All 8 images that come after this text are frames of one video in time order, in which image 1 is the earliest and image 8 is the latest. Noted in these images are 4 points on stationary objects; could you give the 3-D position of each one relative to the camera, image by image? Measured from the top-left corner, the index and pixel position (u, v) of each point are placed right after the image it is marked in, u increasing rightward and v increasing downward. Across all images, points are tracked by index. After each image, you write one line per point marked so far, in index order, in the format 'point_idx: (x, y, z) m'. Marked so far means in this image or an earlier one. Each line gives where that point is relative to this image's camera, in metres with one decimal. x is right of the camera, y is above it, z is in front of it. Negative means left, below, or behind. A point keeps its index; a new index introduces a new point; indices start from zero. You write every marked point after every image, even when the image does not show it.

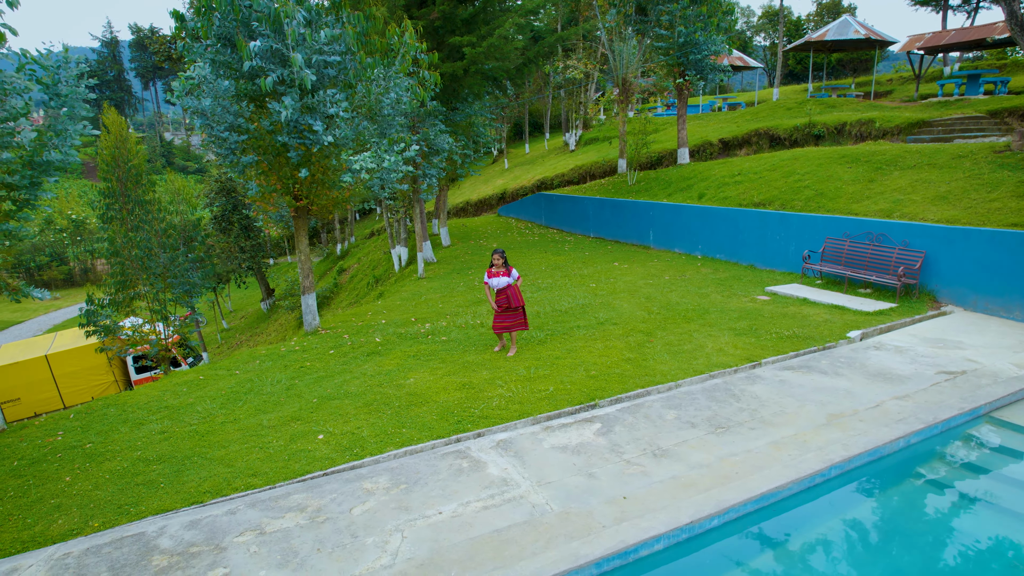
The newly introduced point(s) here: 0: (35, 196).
0: (-5.2, +1.0, +7.4) m
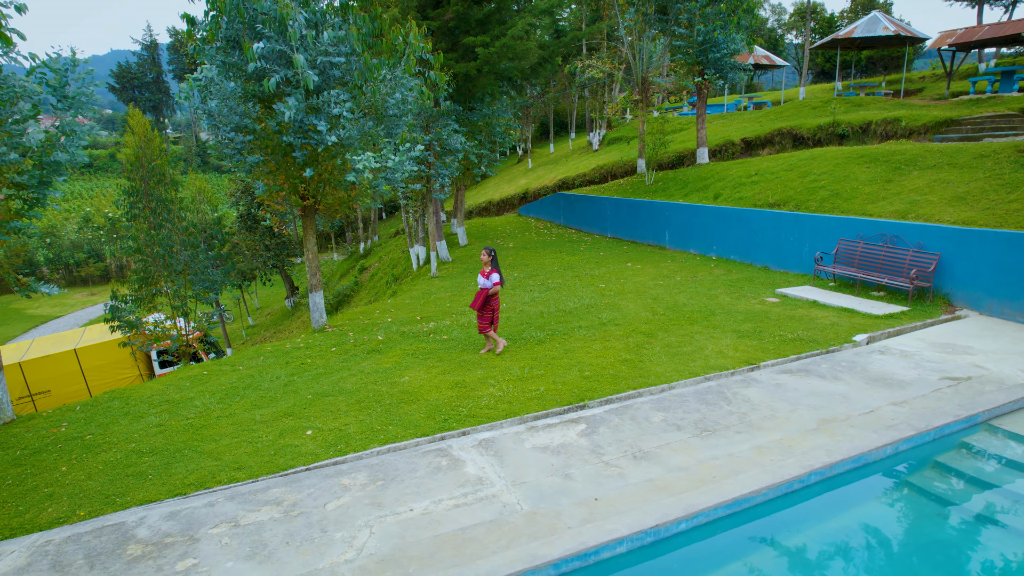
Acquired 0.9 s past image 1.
0: (-5.3, +1.0, +7.7) m
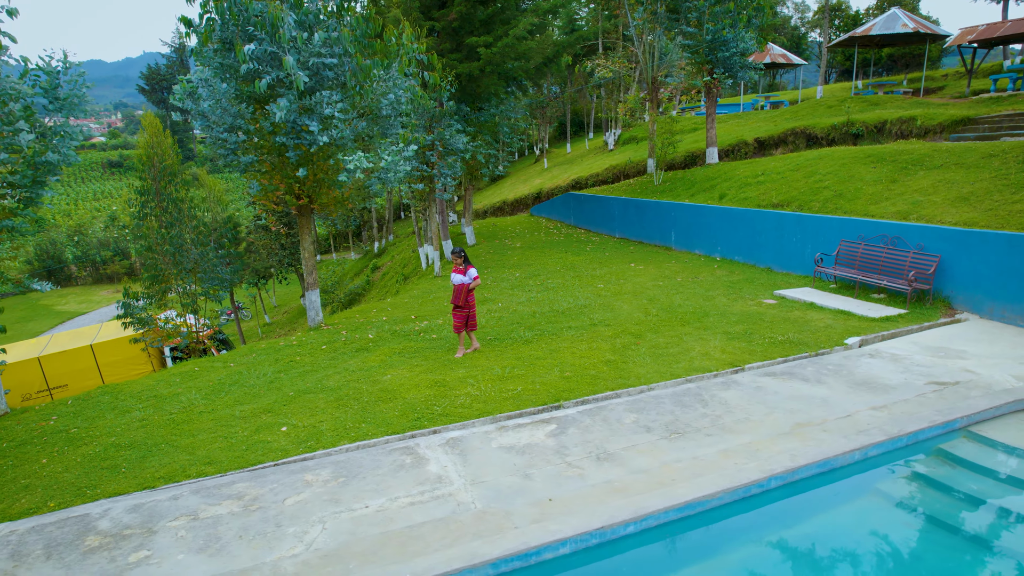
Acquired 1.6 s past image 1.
0: (-5.5, +1.1, +7.9) m
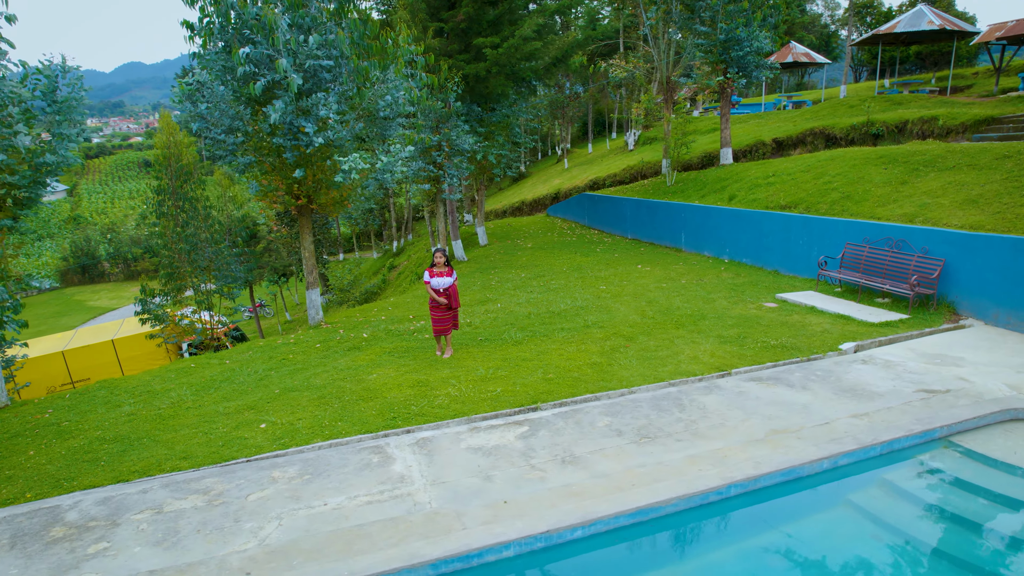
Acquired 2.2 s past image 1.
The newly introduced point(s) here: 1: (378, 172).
0: (-5.7, +1.1, +8.2) m
1: (-2.1, +1.8, +10.5) m
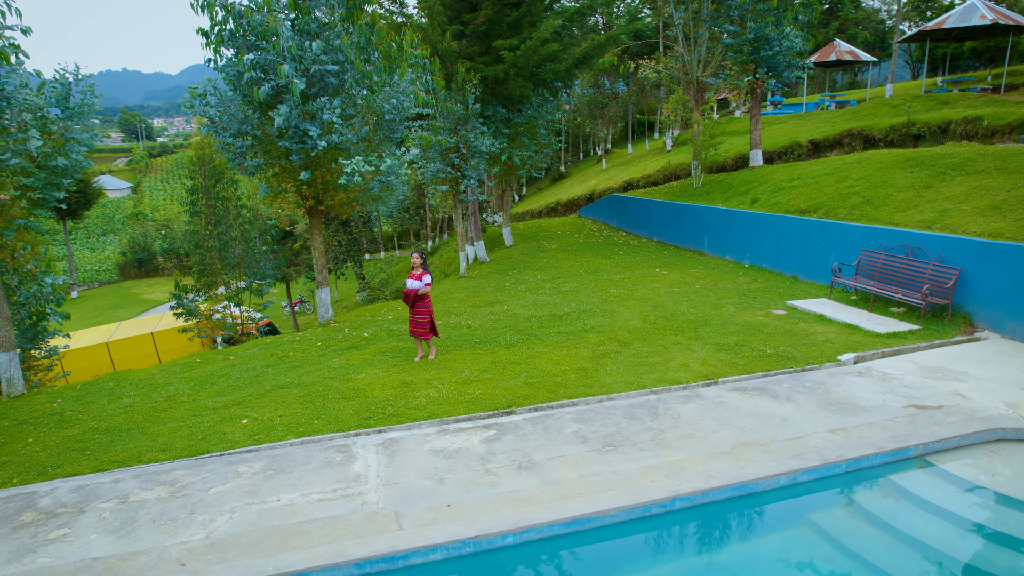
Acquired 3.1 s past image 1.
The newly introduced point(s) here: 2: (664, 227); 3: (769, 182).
0: (-5.8, +1.2, +8.6) m
1: (-2.0, +1.8, +10.7) m
2: (+4.0, +1.6, +18.1) m
3: (+5.8, +2.4, +15.3) m
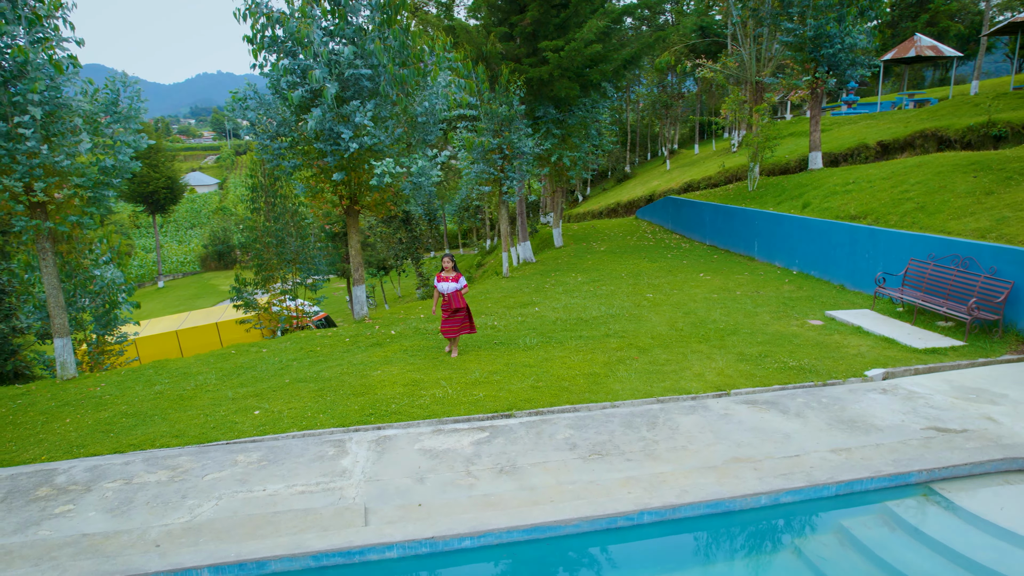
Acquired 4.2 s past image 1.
0: (-5.5, +1.3, +9.3) m
1: (-1.5, +1.8, +10.9) m
2: (+5.3, +1.5, +17.6) m
3: (+6.7, +2.2, +14.7) m
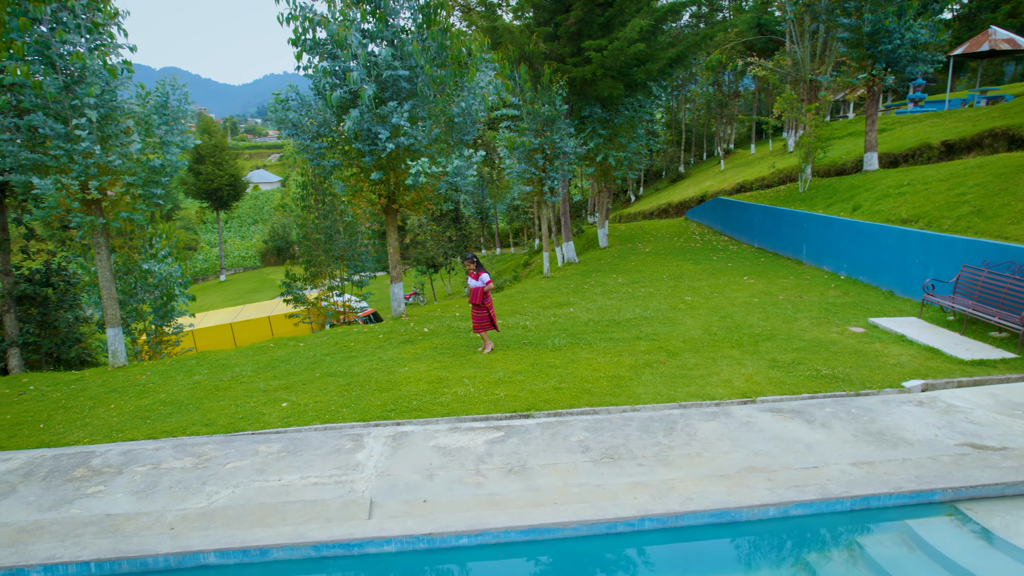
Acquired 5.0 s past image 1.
0: (-5.1, +1.4, +9.7) m
1: (-1.0, +1.8, +11.1) m
2: (+6.4, +1.4, +17.1) m
3: (+7.6, +2.1, +14.1) m
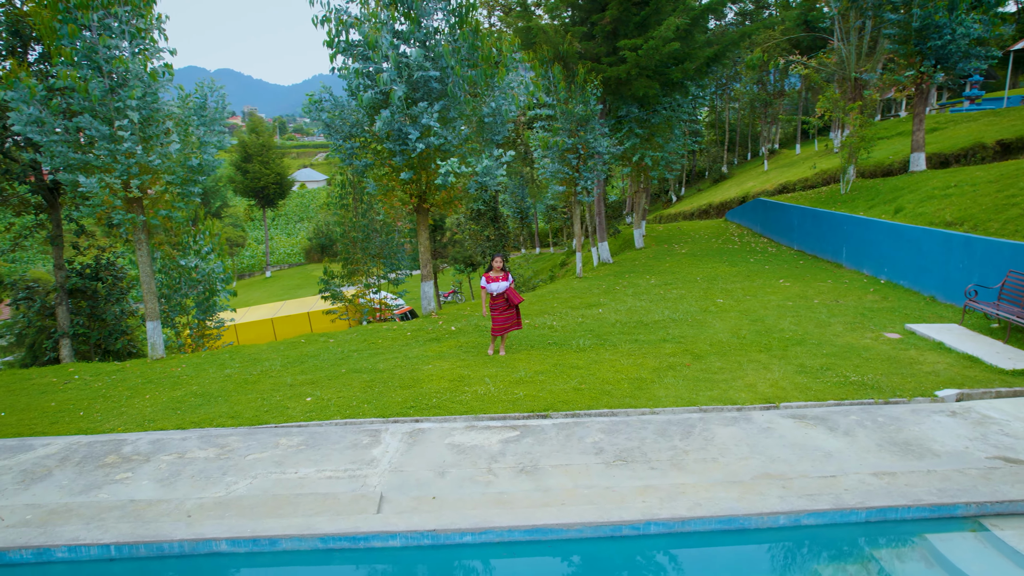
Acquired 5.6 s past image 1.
0: (-4.7, +1.4, +10.1) m
1: (-0.5, +1.9, +11.1) m
2: (+7.2, +1.3, +16.7) m
3: (+8.2, +2.0, +13.6) m
